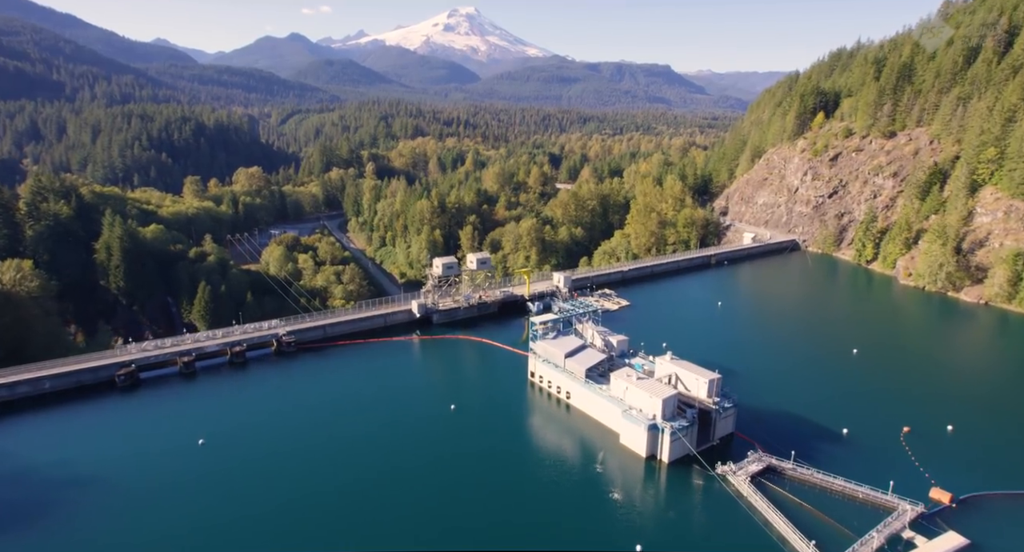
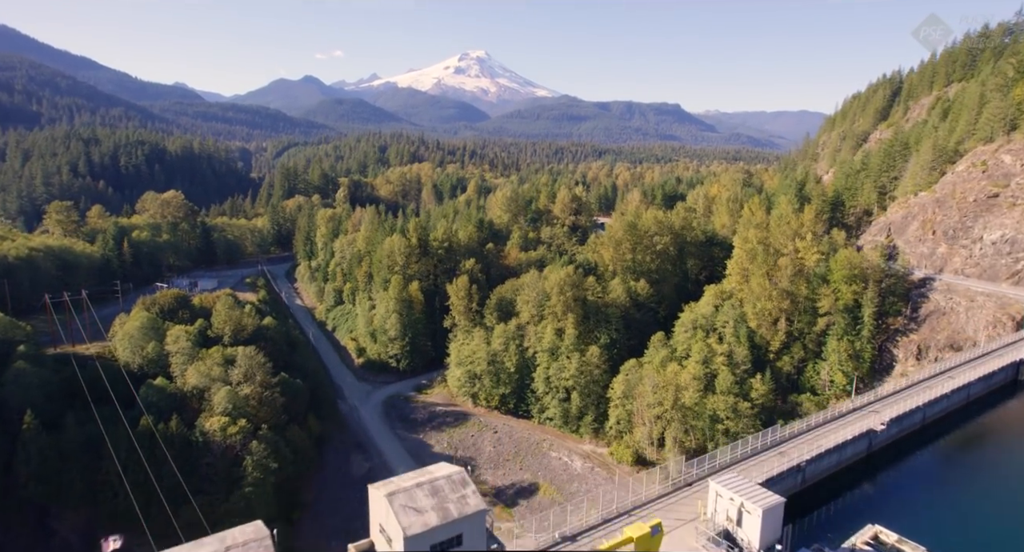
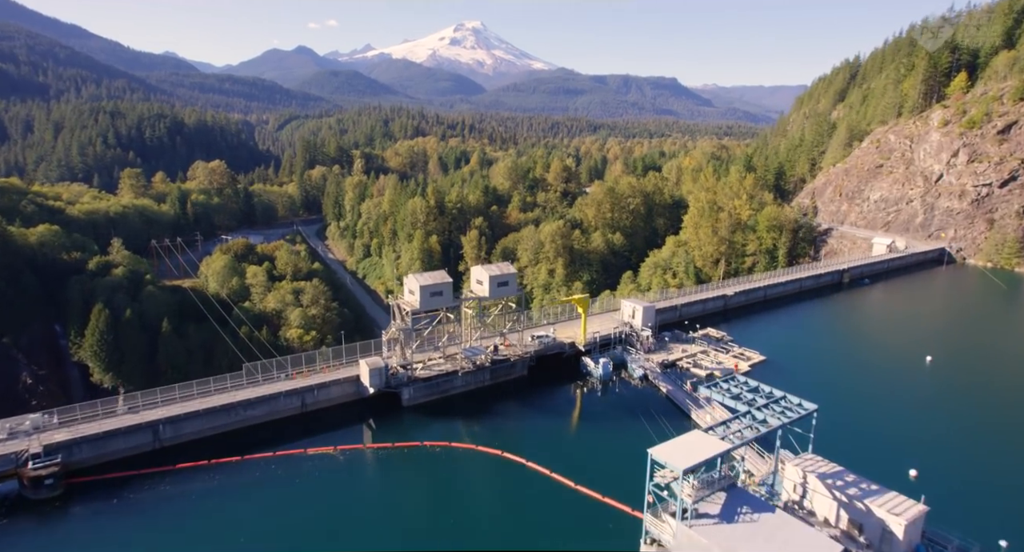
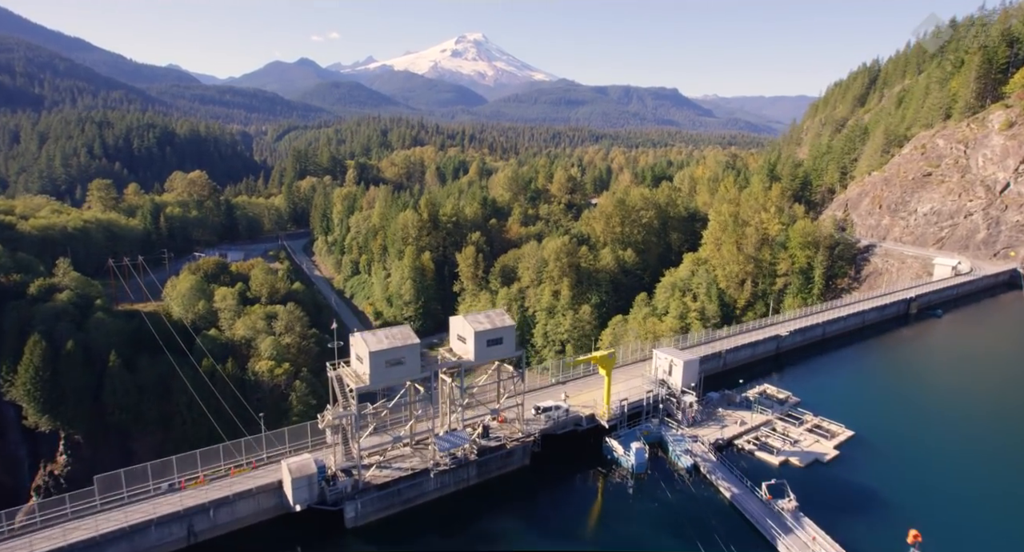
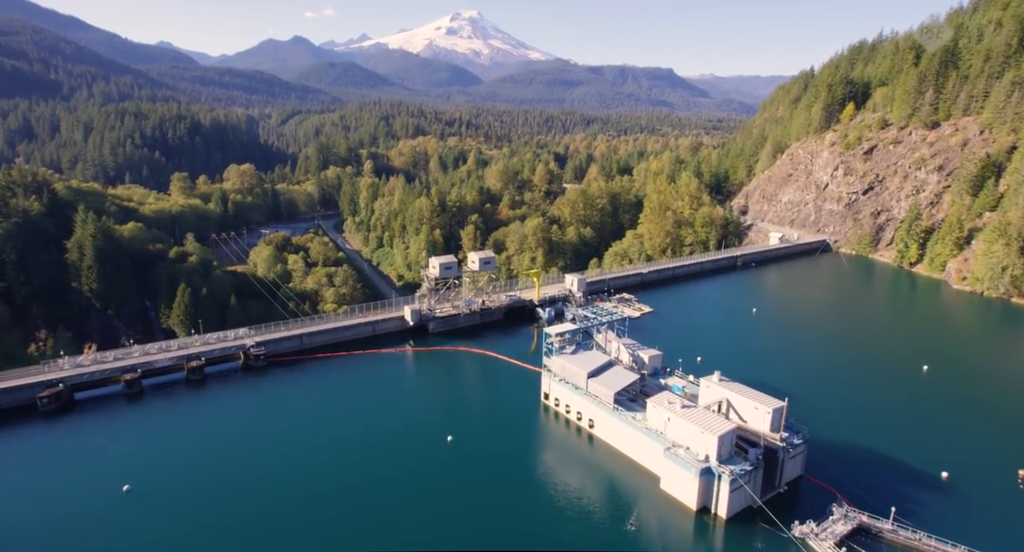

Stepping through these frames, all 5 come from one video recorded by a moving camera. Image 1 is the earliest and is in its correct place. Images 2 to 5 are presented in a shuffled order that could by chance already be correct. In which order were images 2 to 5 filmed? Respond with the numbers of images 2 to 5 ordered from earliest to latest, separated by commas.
5, 3, 4, 2
